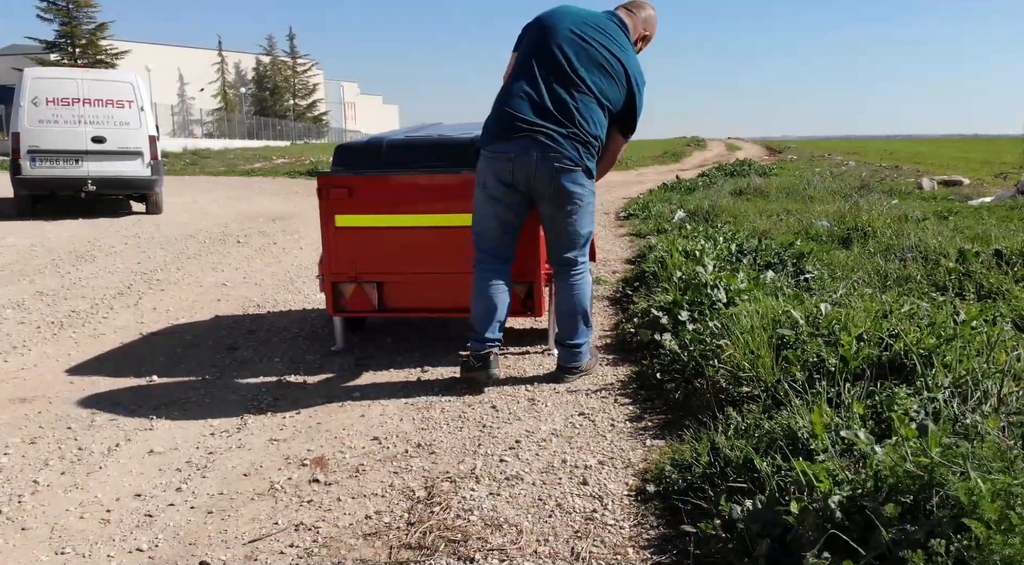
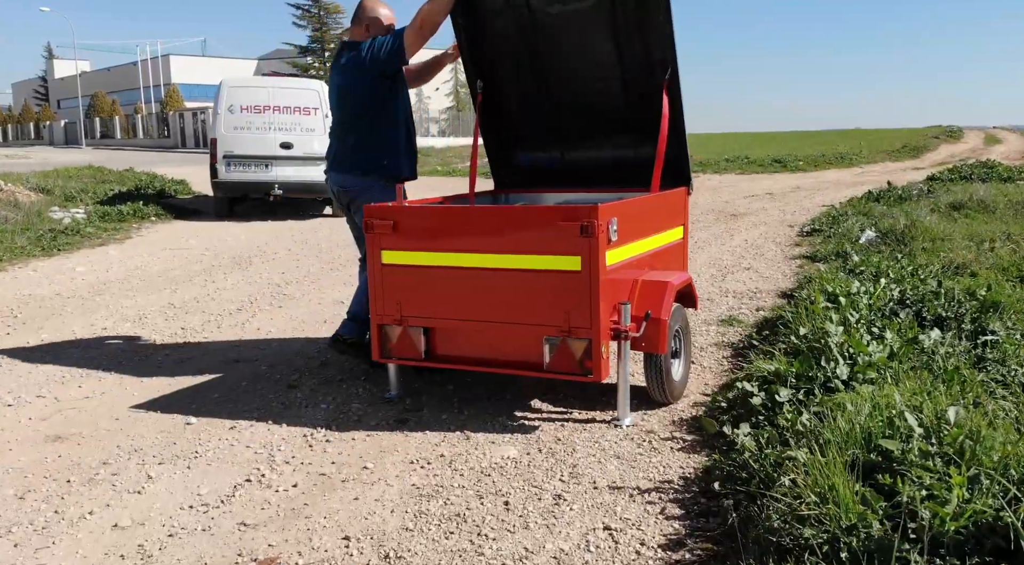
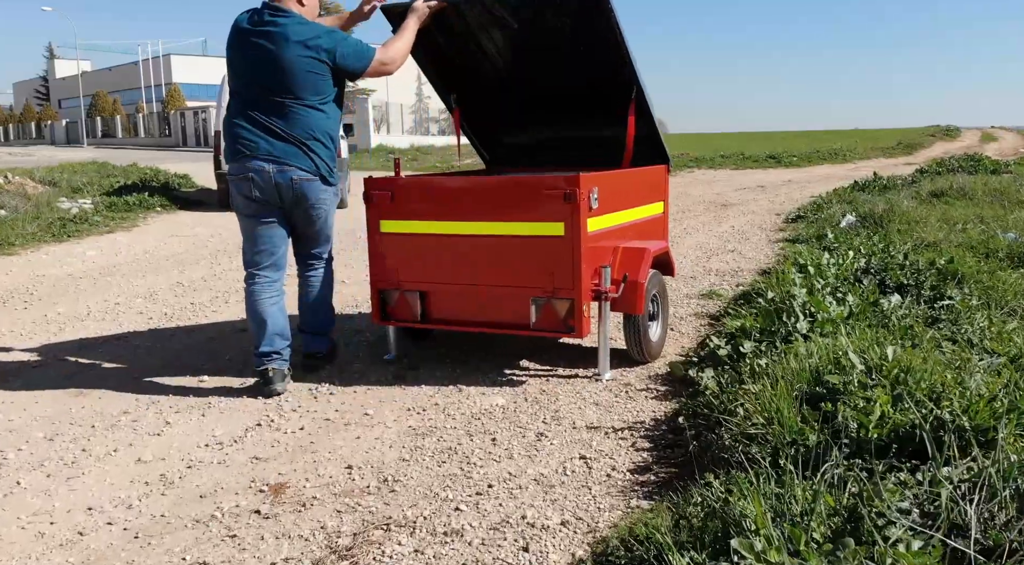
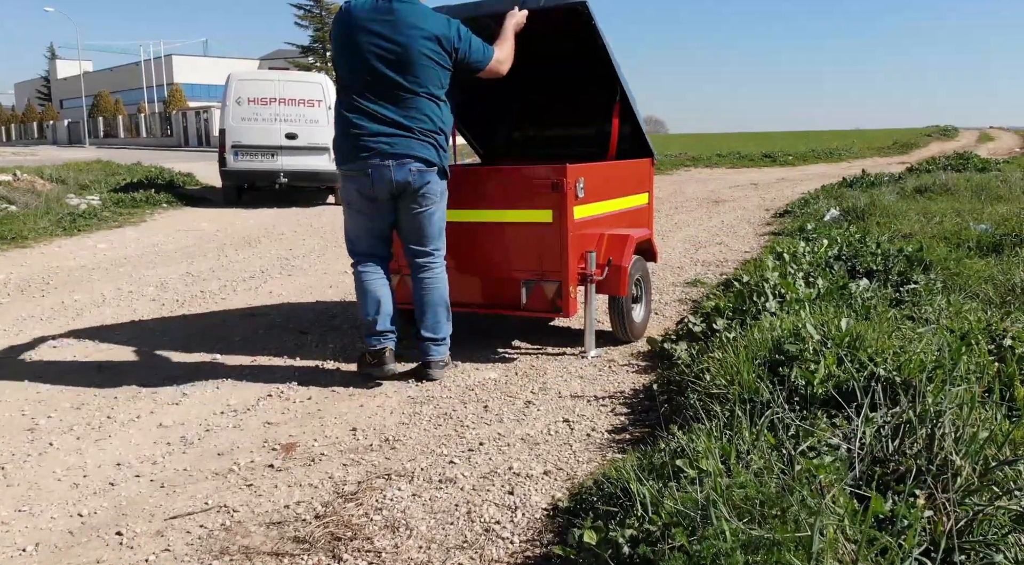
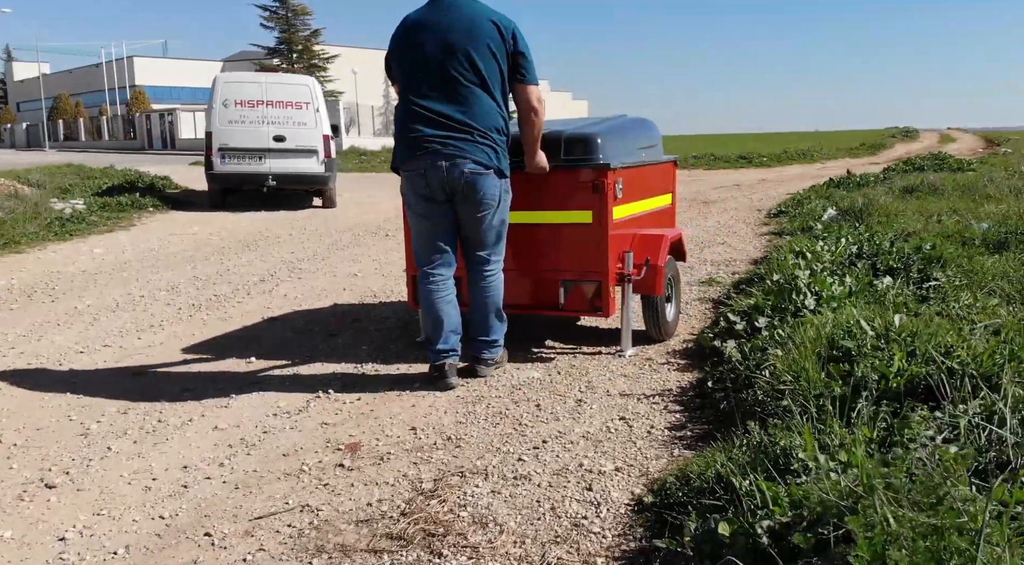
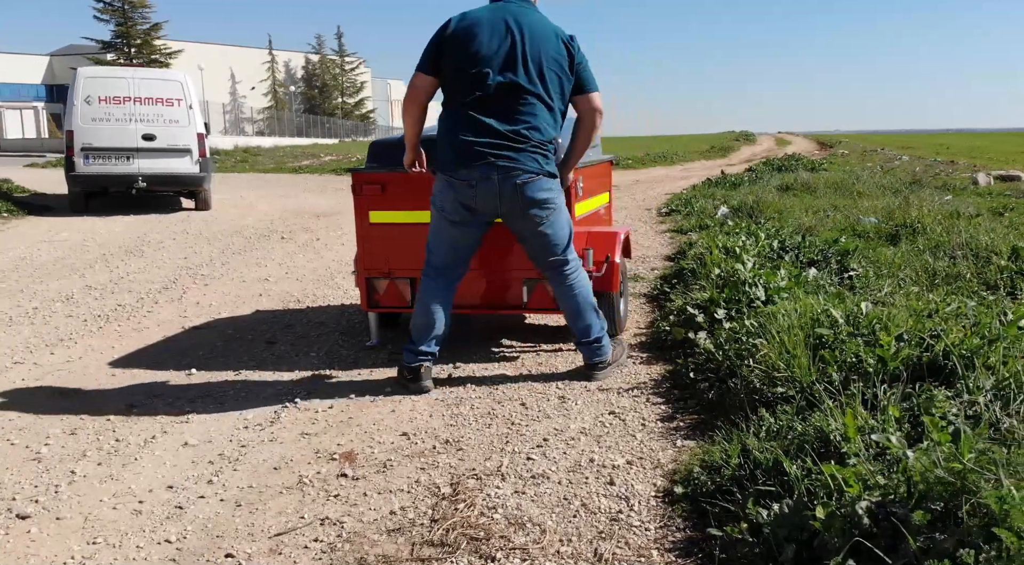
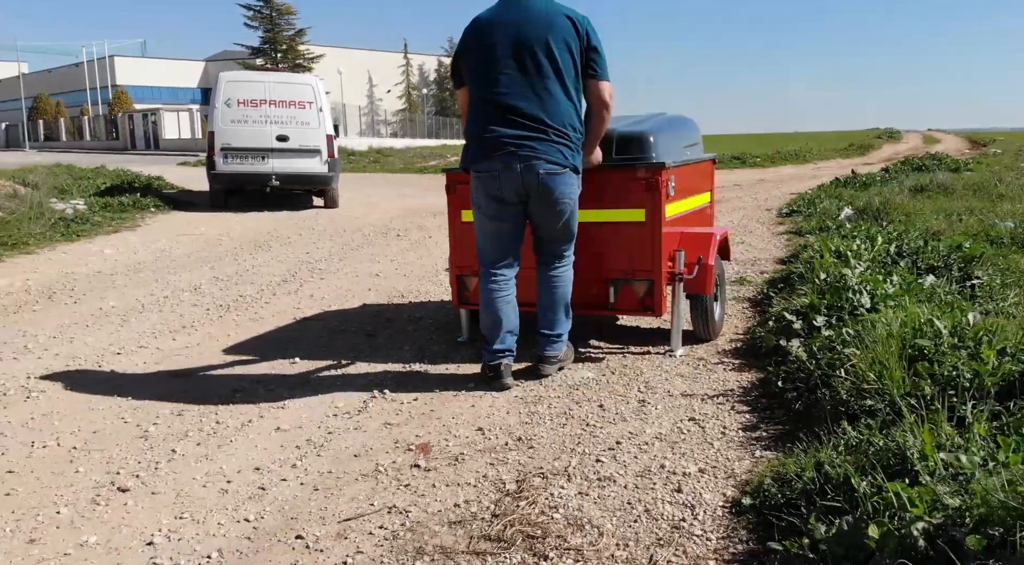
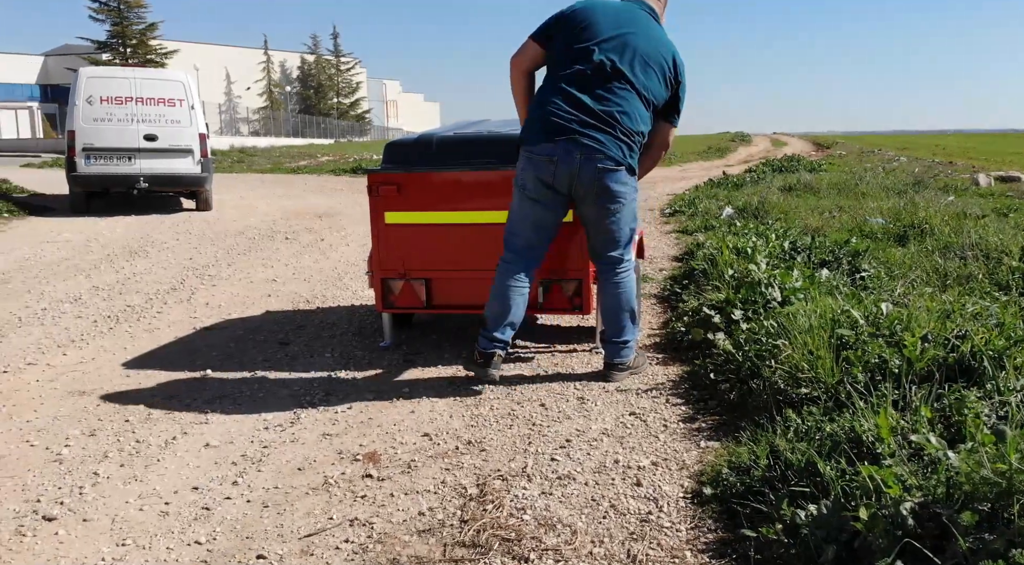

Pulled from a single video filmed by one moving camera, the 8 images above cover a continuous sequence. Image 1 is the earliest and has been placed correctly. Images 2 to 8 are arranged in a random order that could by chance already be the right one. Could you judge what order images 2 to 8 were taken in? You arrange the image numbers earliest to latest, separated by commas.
8, 6, 7, 5, 4, 3, 2
